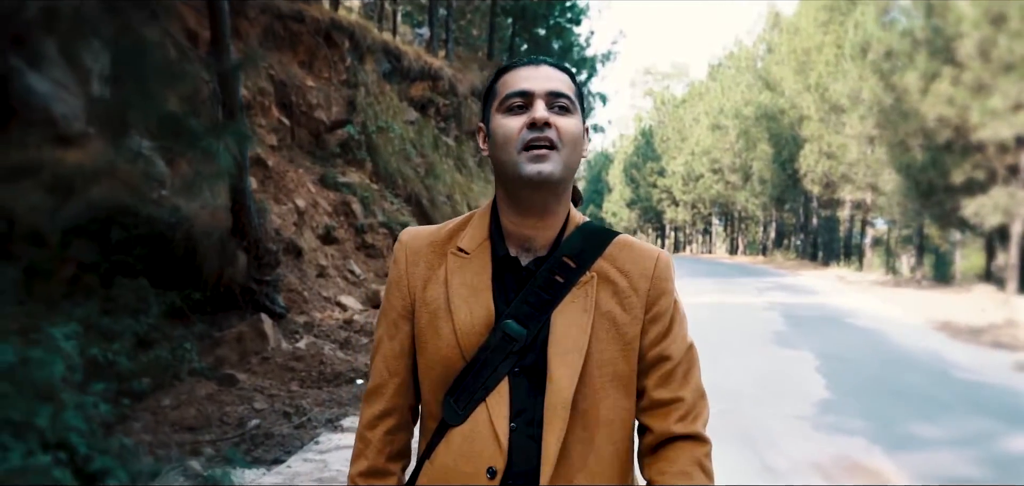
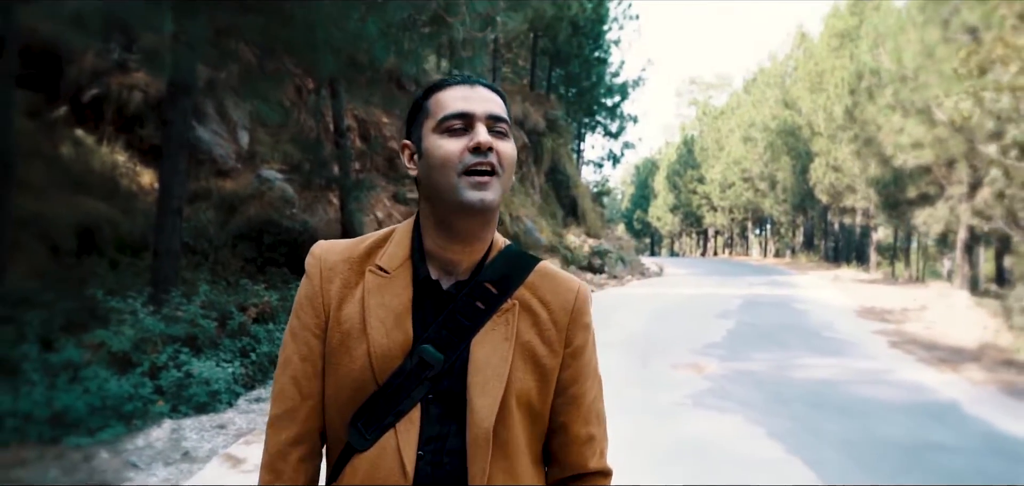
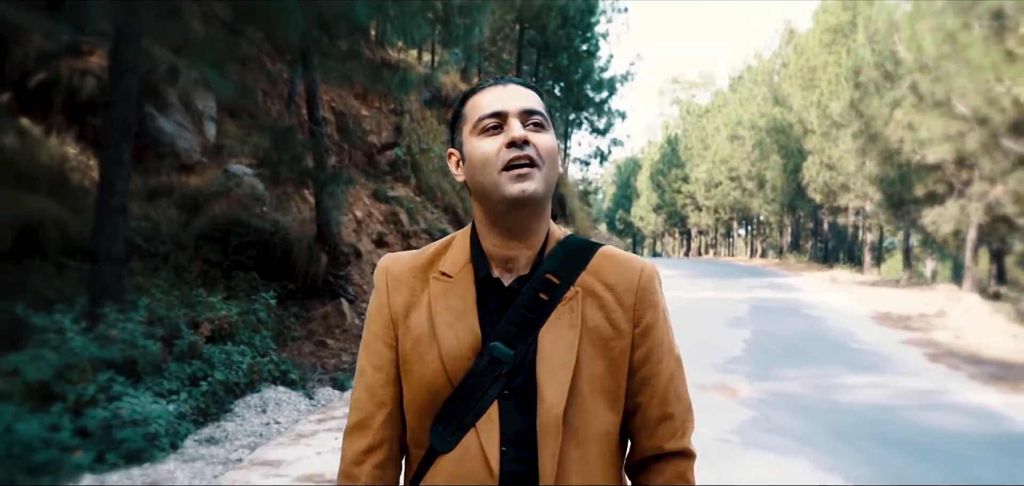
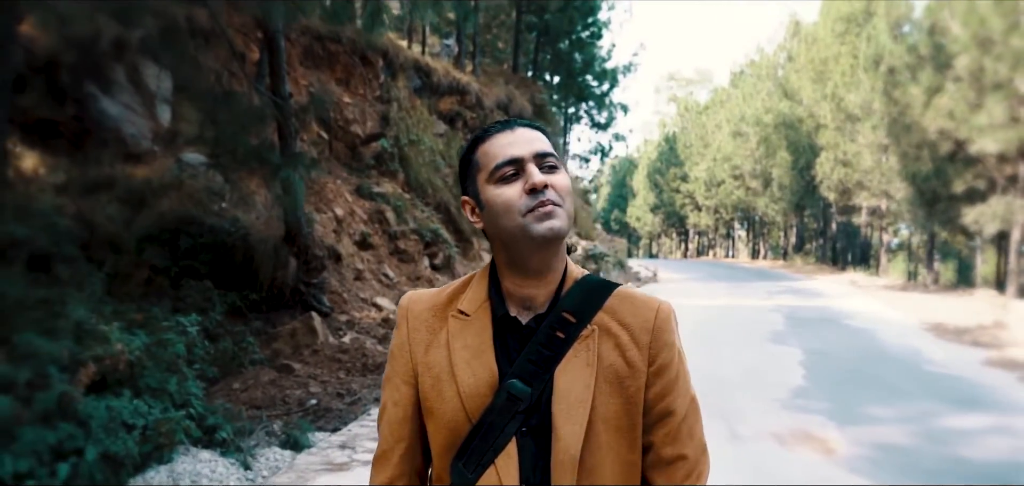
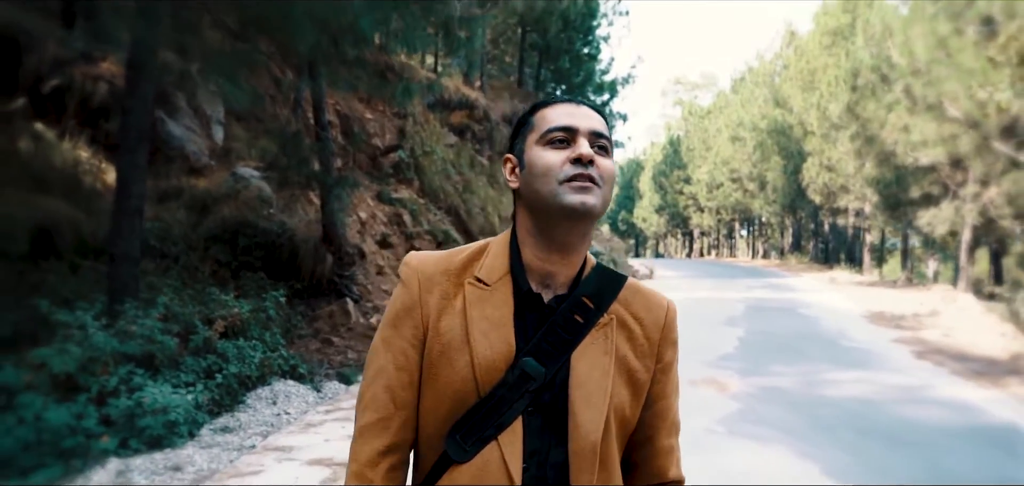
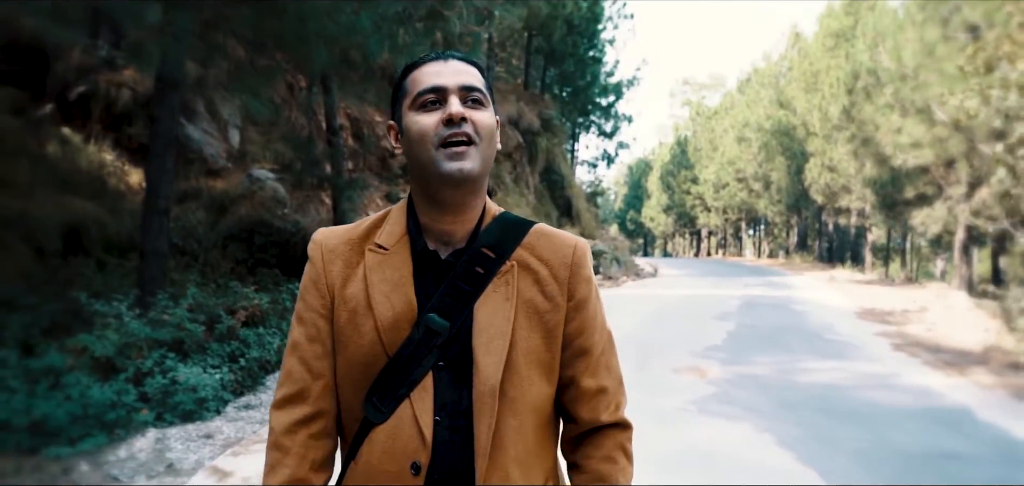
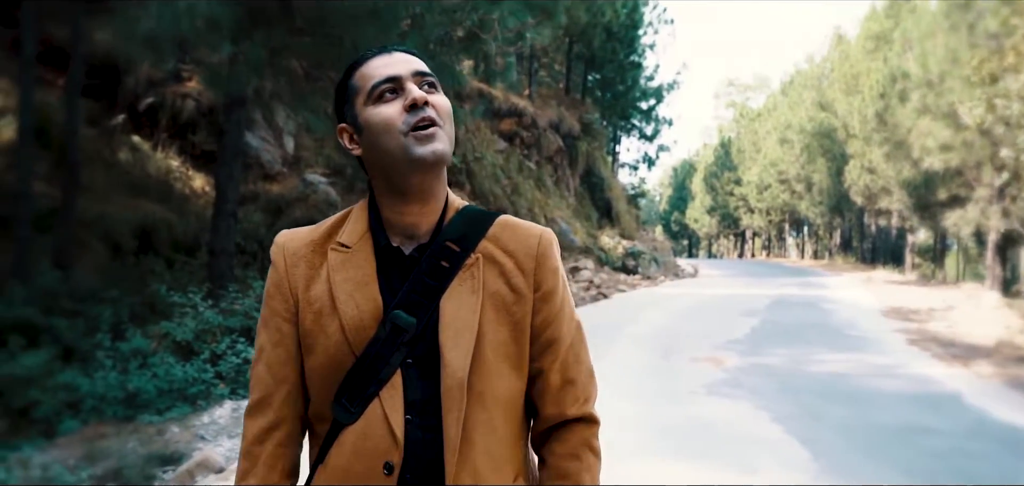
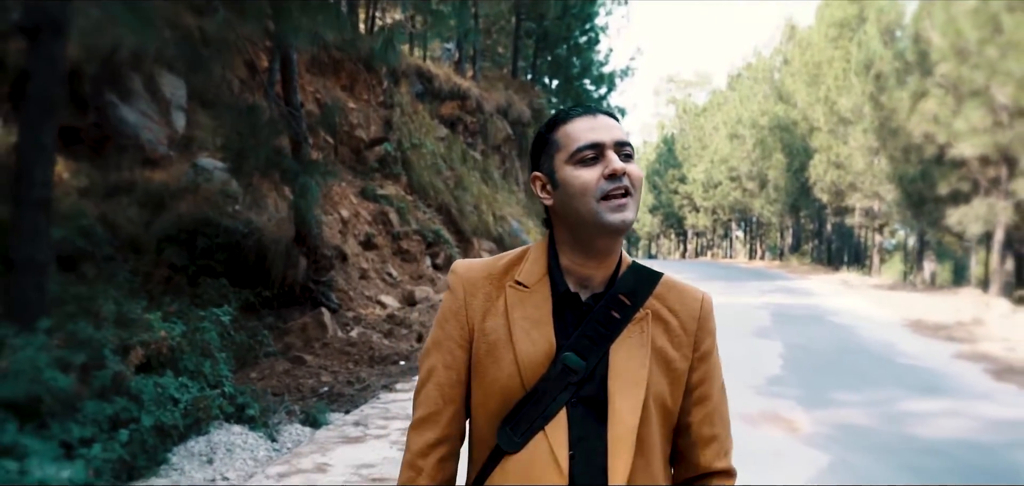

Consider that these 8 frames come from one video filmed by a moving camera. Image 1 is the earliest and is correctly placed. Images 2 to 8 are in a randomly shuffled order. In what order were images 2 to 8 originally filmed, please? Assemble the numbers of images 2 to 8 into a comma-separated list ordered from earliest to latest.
4, 8, 3, 5, 6, 2, 7
